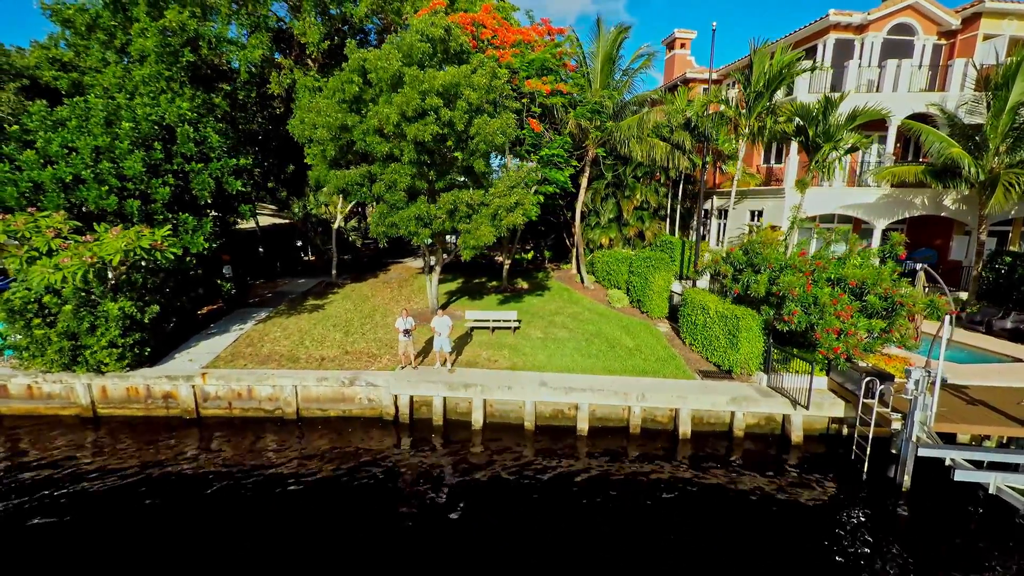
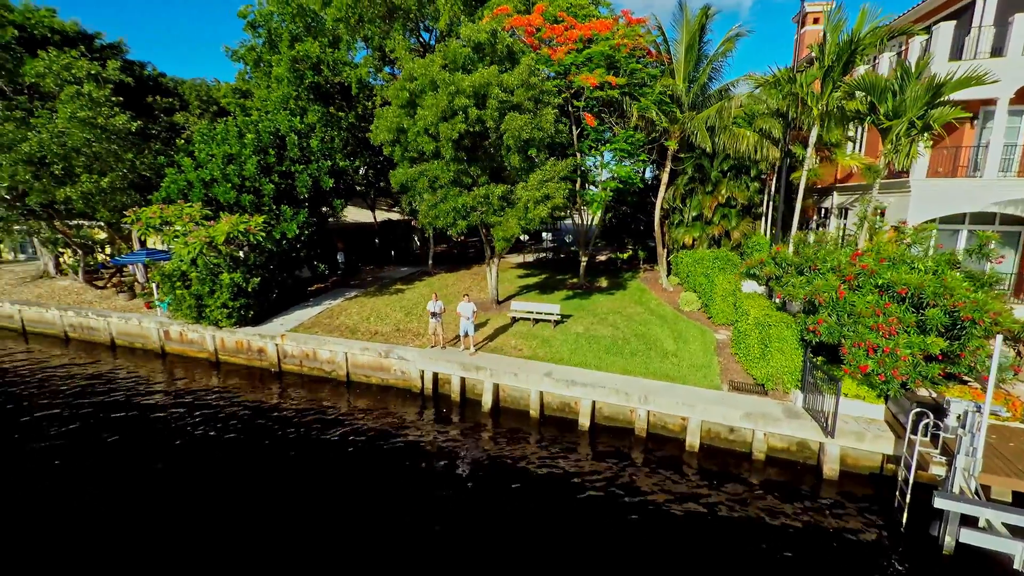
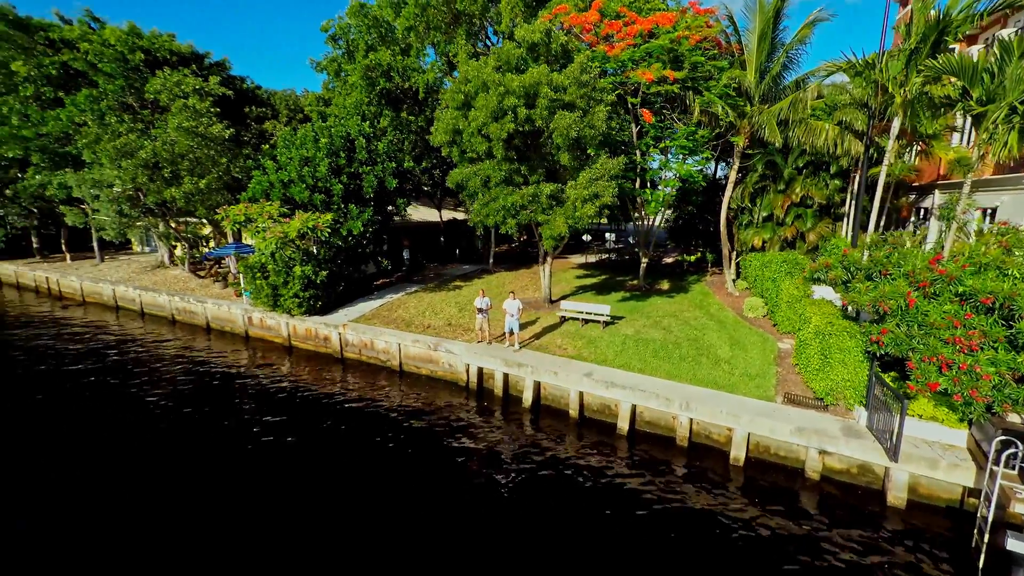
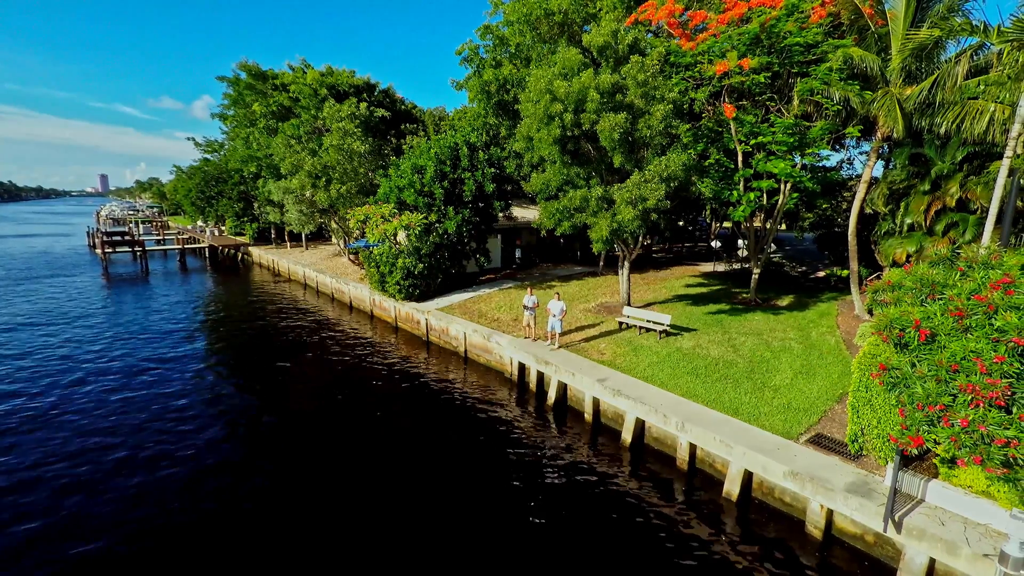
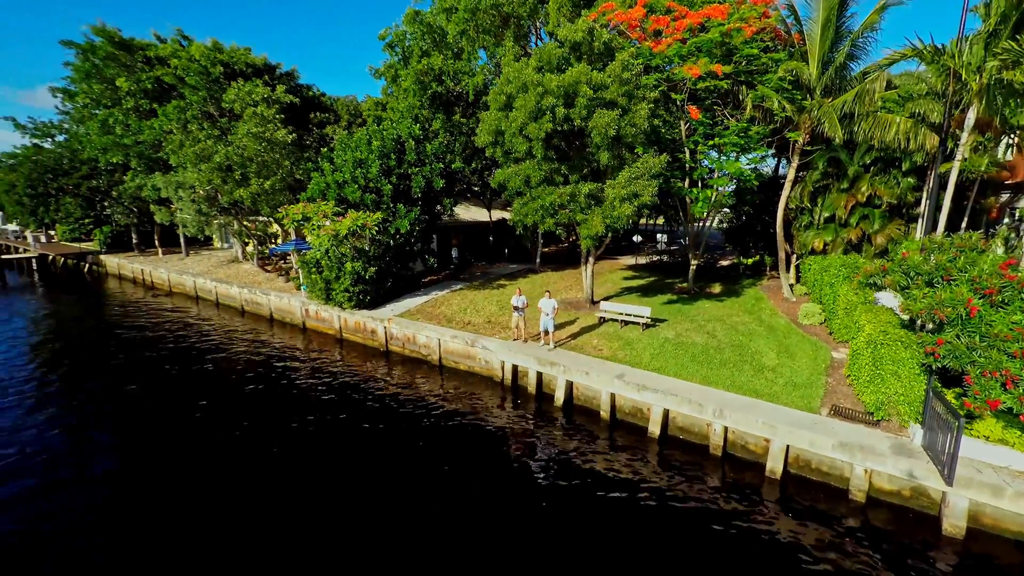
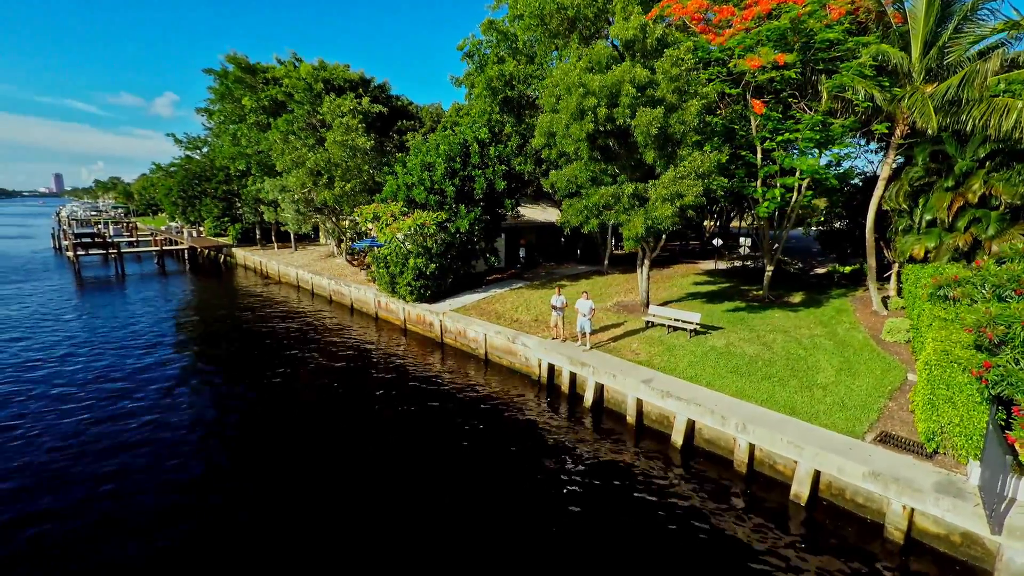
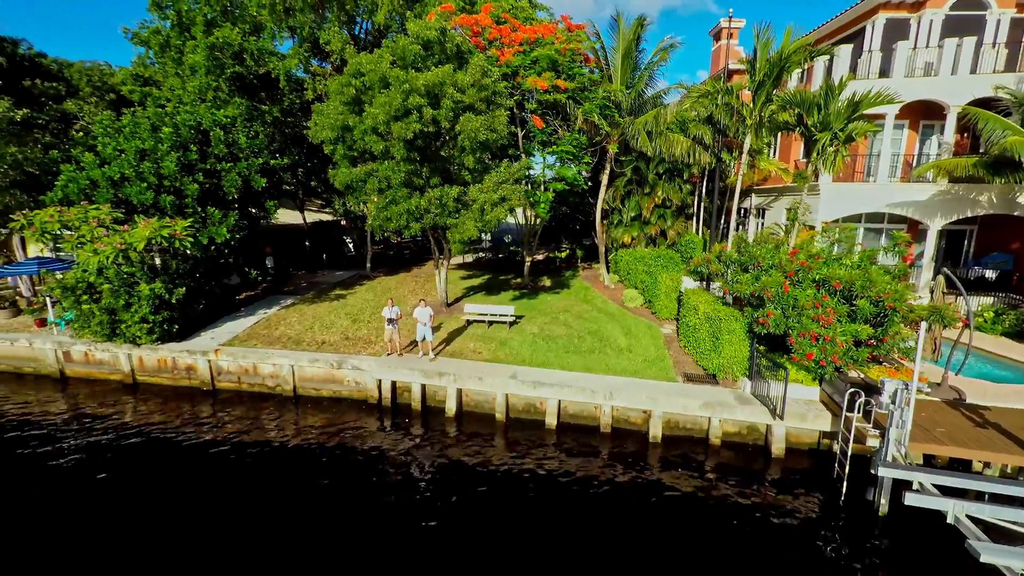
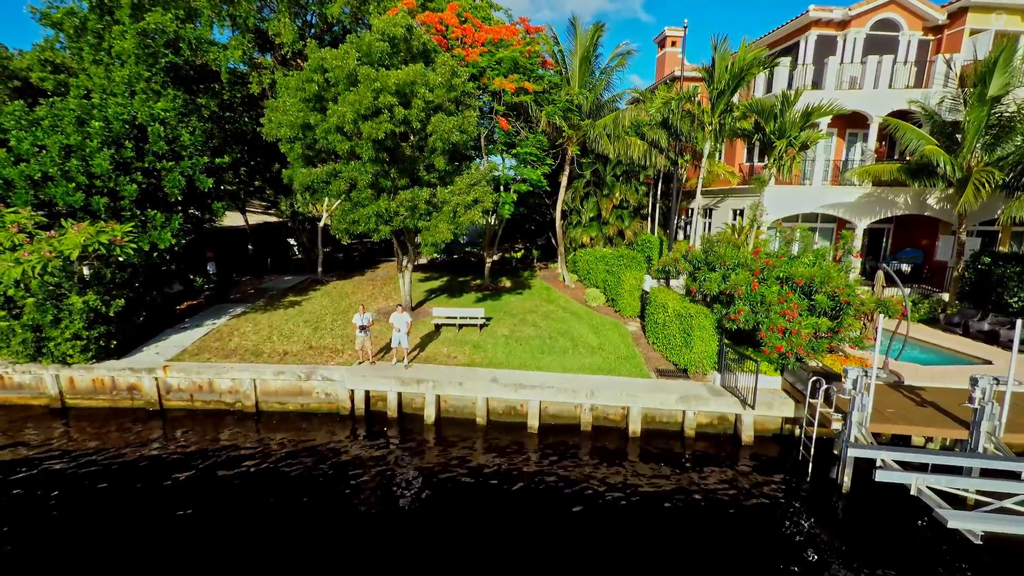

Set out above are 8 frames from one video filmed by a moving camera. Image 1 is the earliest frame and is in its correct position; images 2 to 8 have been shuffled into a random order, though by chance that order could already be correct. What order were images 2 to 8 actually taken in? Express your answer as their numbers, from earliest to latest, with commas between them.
8, 7, 2, 3, 5, 6, 4
